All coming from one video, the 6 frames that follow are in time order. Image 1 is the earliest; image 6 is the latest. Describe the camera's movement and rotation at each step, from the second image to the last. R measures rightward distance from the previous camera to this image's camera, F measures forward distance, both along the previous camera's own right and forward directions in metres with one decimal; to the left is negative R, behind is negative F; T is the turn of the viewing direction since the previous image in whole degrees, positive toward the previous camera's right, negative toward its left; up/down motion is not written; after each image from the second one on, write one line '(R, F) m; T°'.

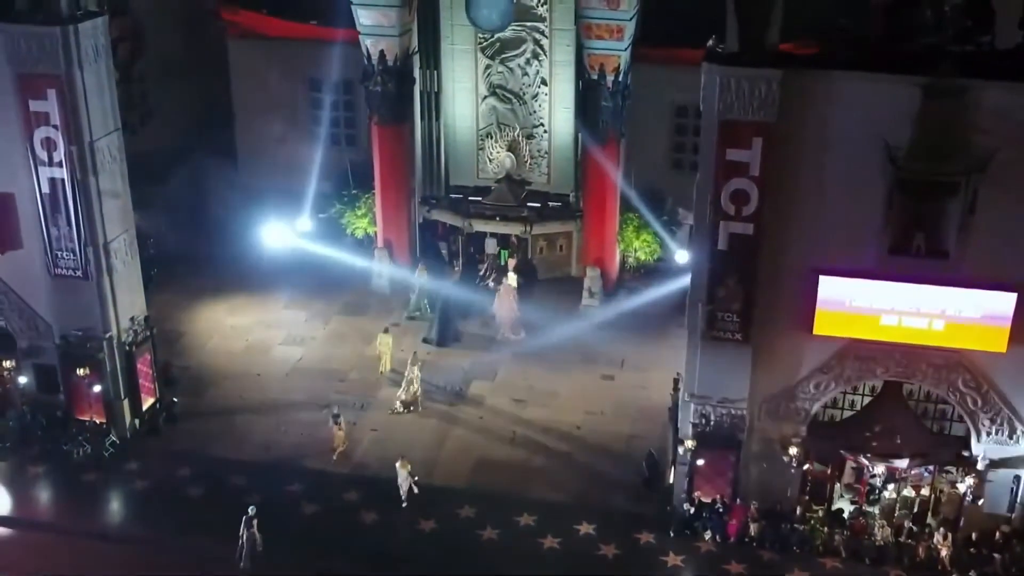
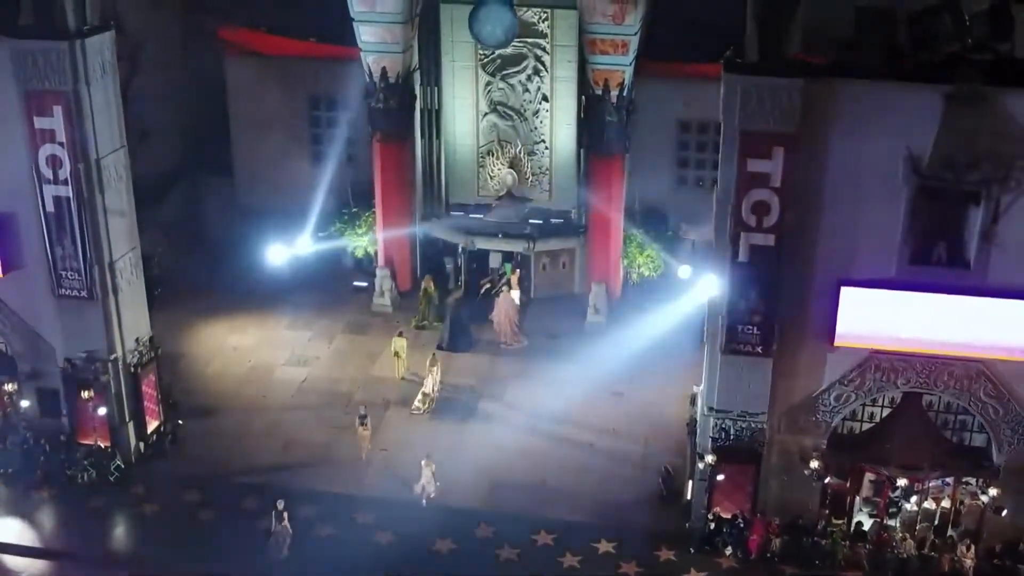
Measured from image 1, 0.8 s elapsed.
(-0.7, +0.3) m; +1°
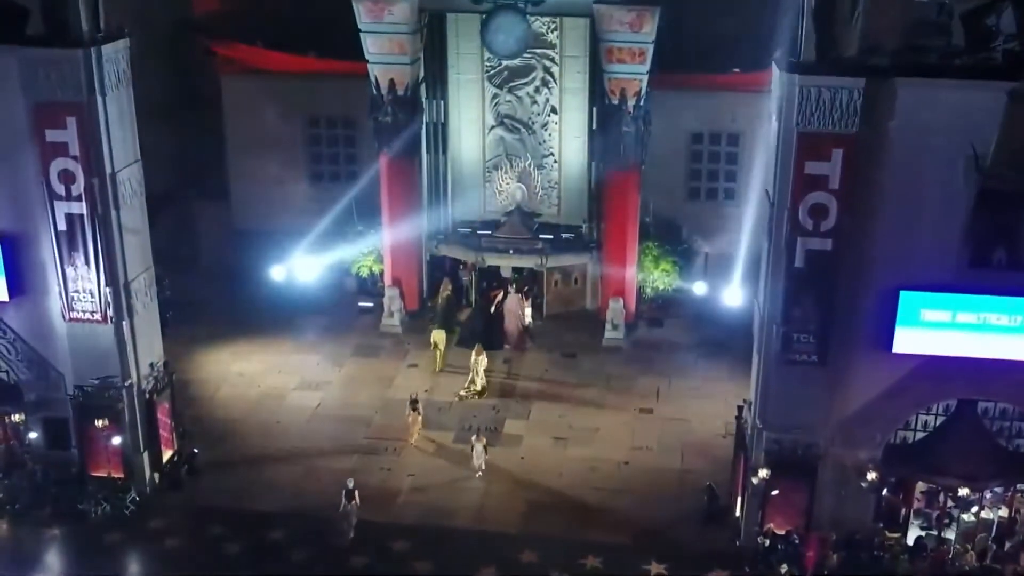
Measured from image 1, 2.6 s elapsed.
(-1.6, +0.9) m; +2°
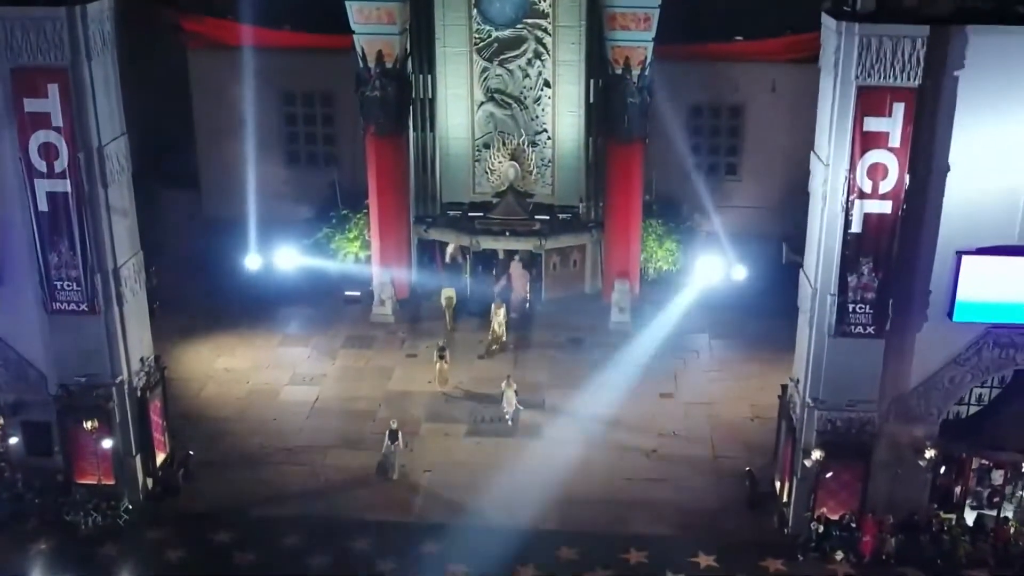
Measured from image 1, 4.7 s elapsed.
(-1.7, +1.6) m; +4°
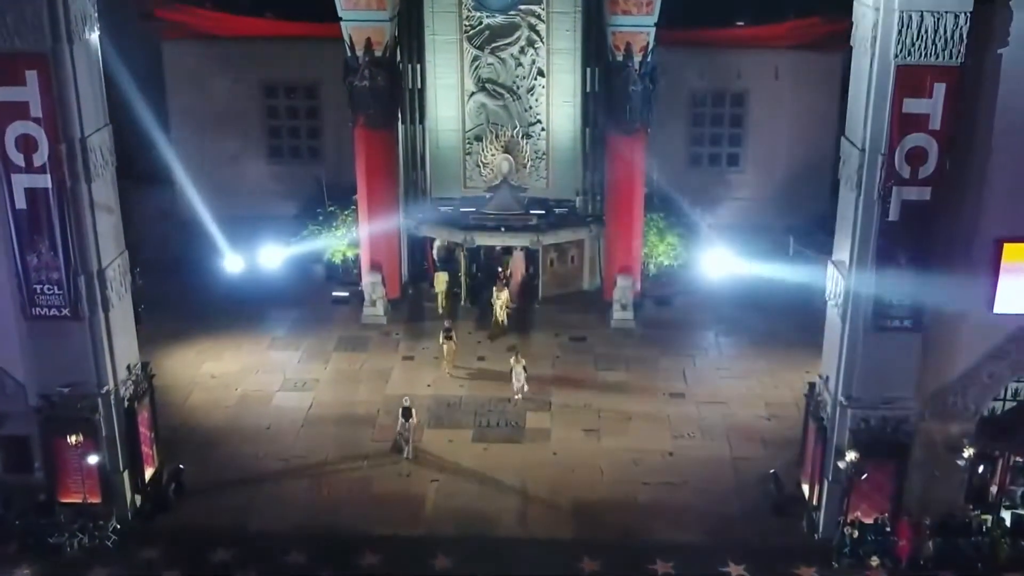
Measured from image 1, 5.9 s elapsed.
(-0.9, +1.1) m; +2°
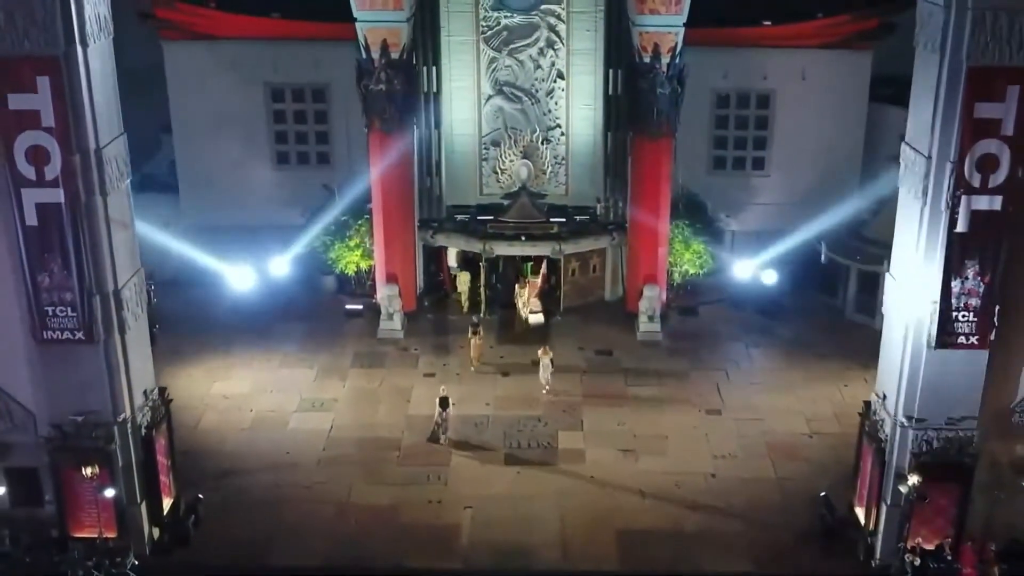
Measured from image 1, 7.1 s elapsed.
(-0.9, +1.0) m; +1°
